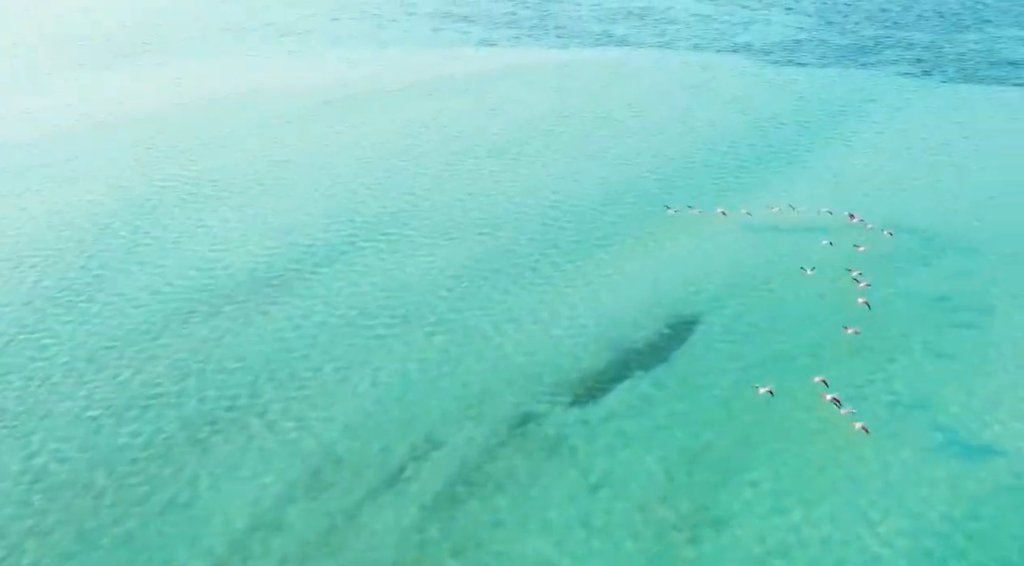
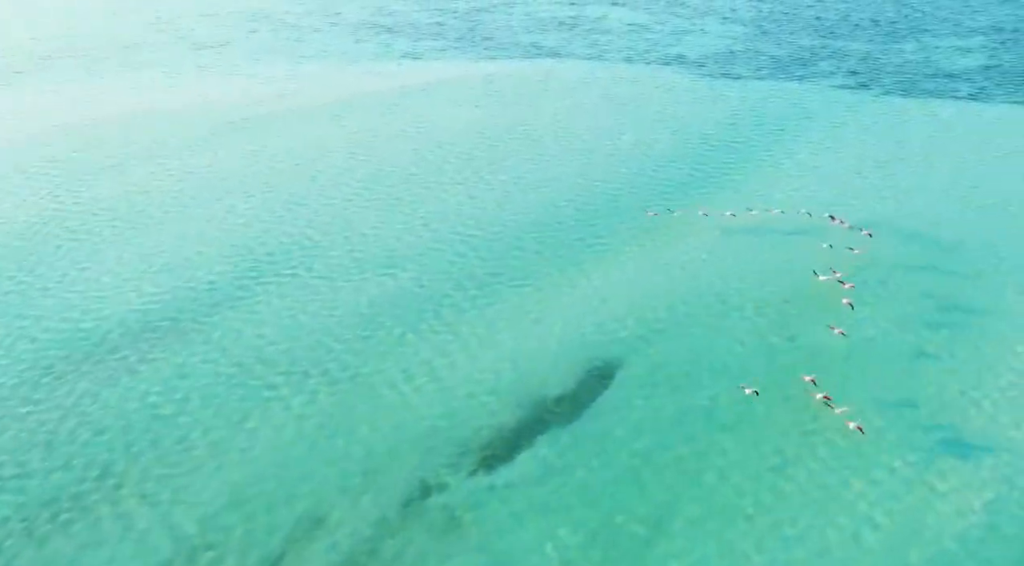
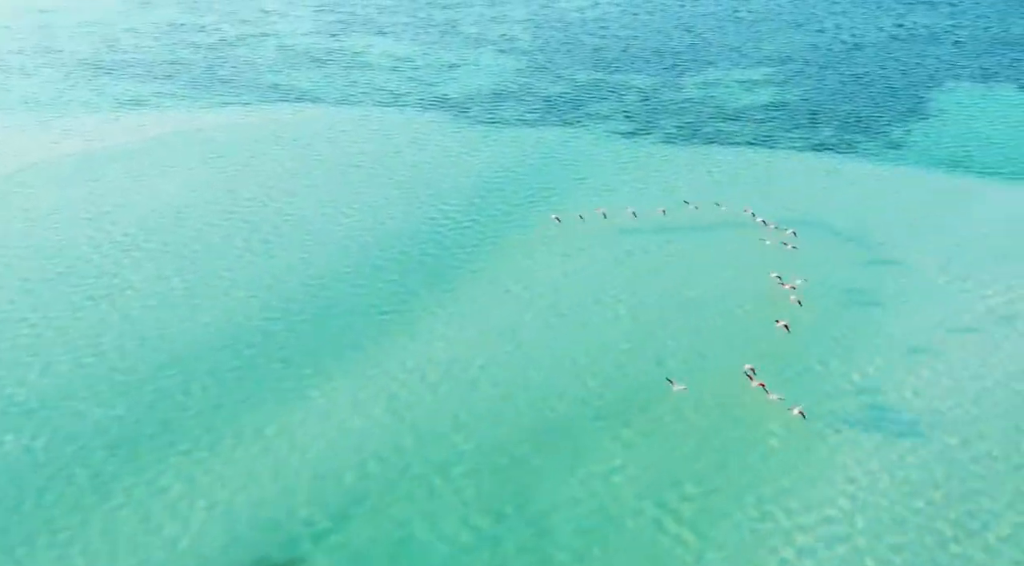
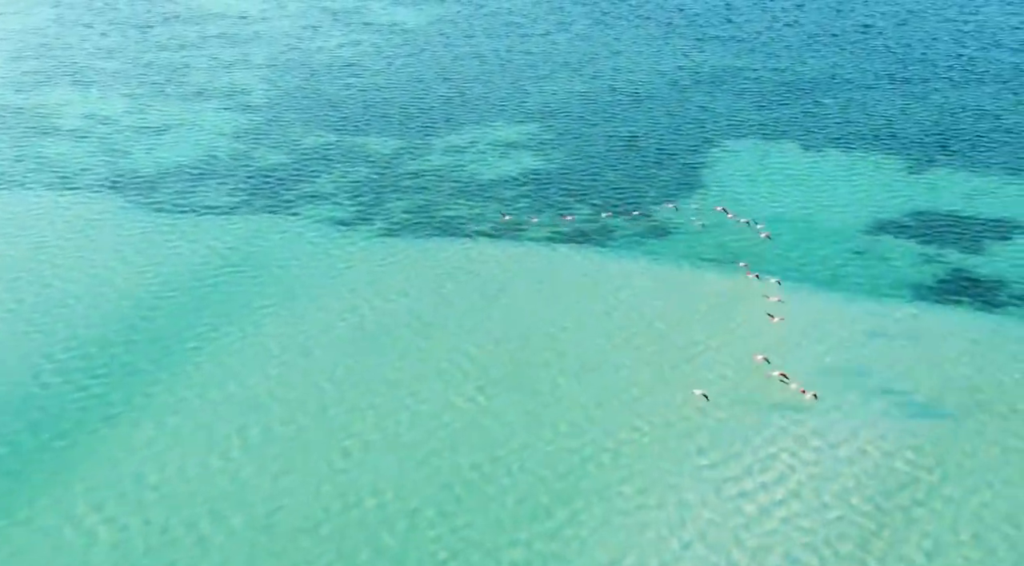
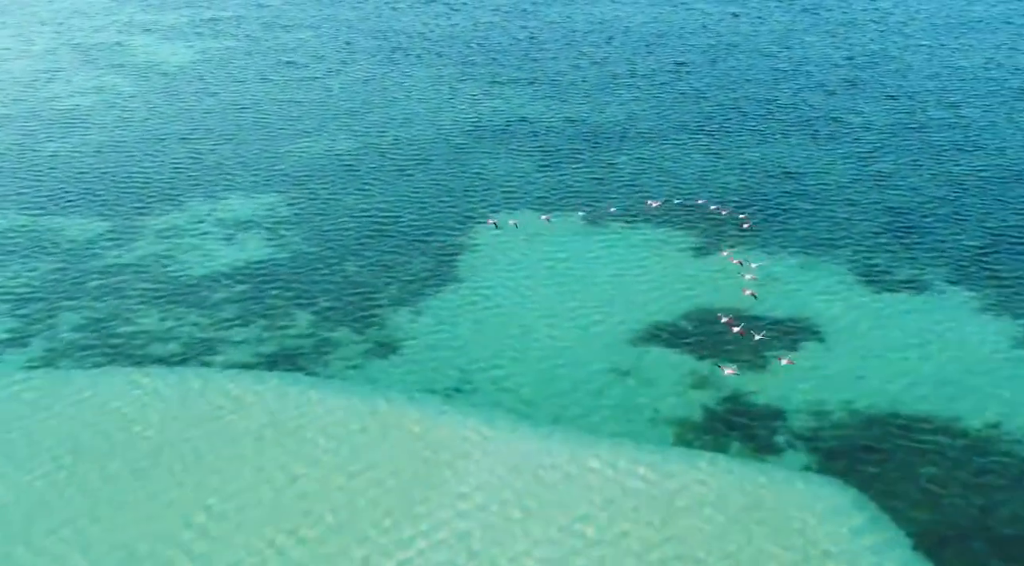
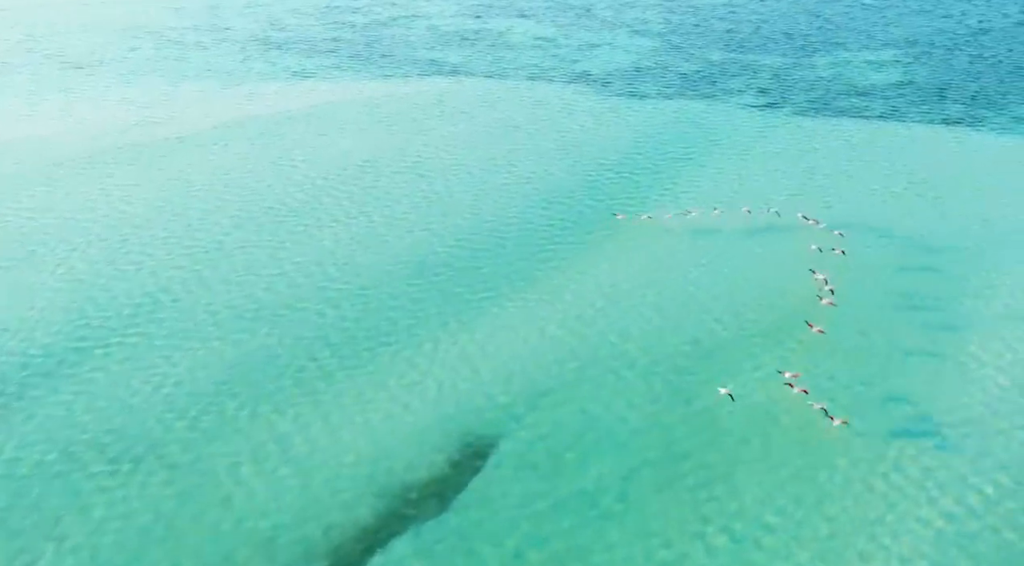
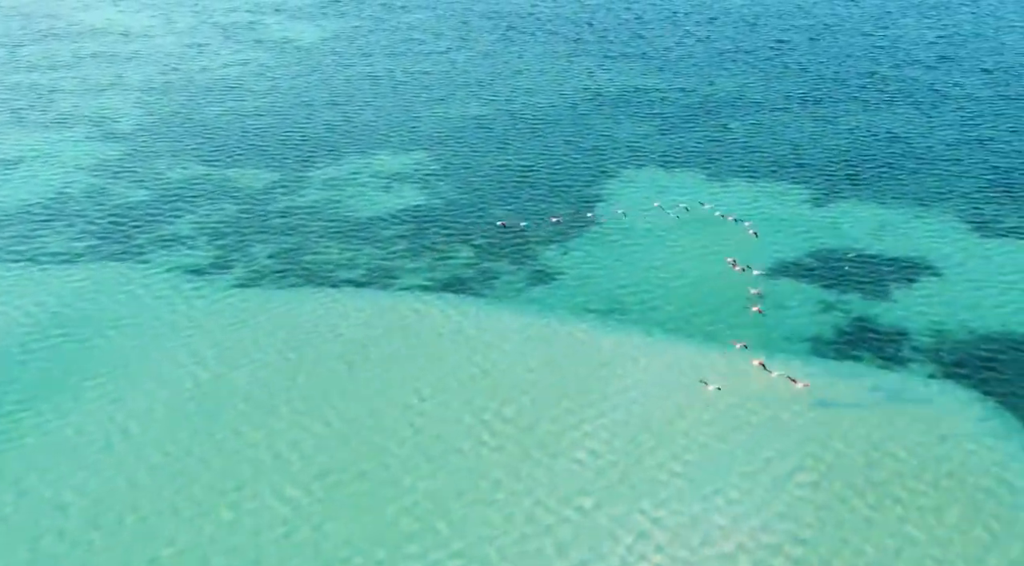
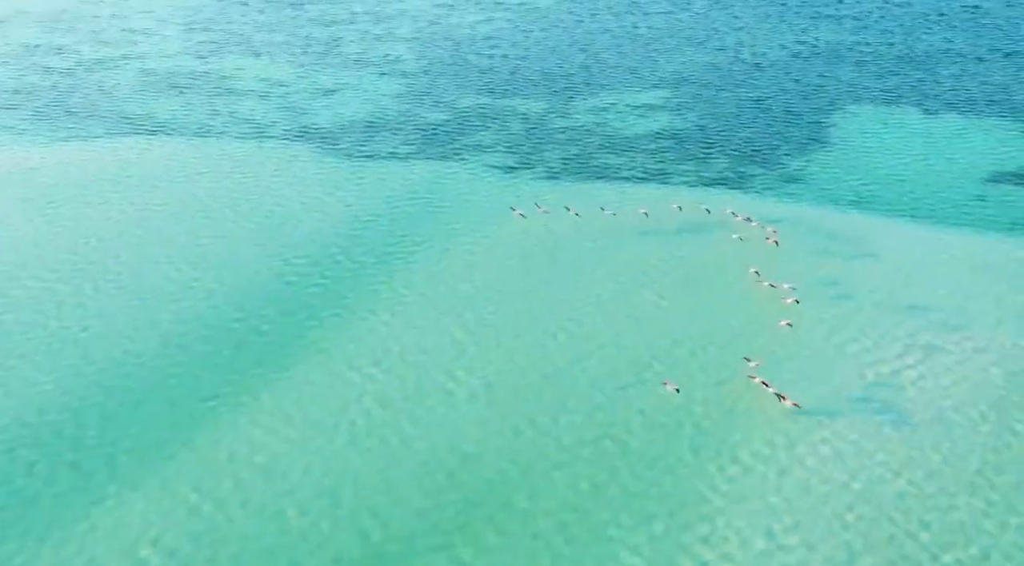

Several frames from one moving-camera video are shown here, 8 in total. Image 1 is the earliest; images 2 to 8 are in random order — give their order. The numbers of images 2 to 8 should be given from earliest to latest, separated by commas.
2, 6, 3, 8, 4, 7, 5
